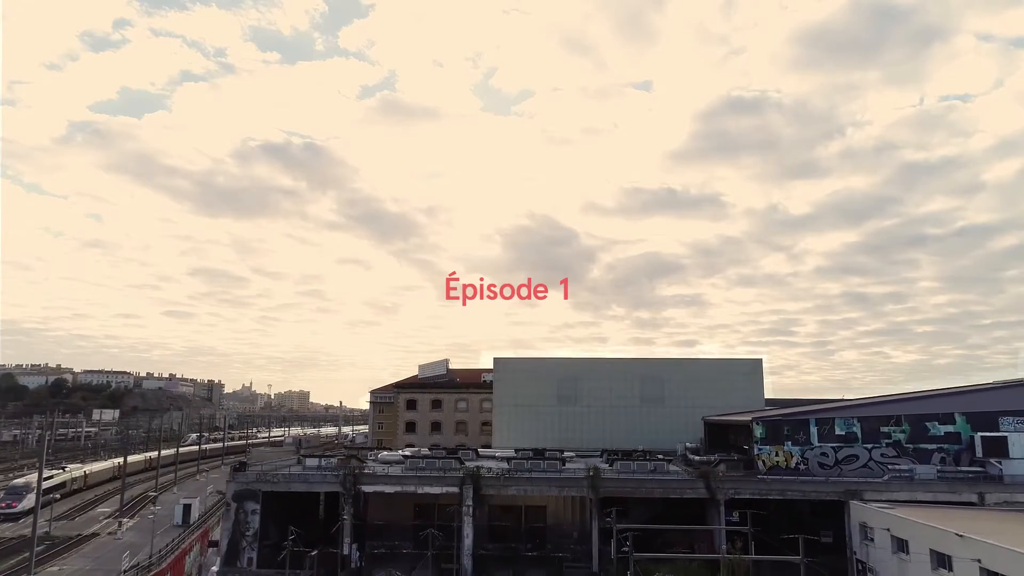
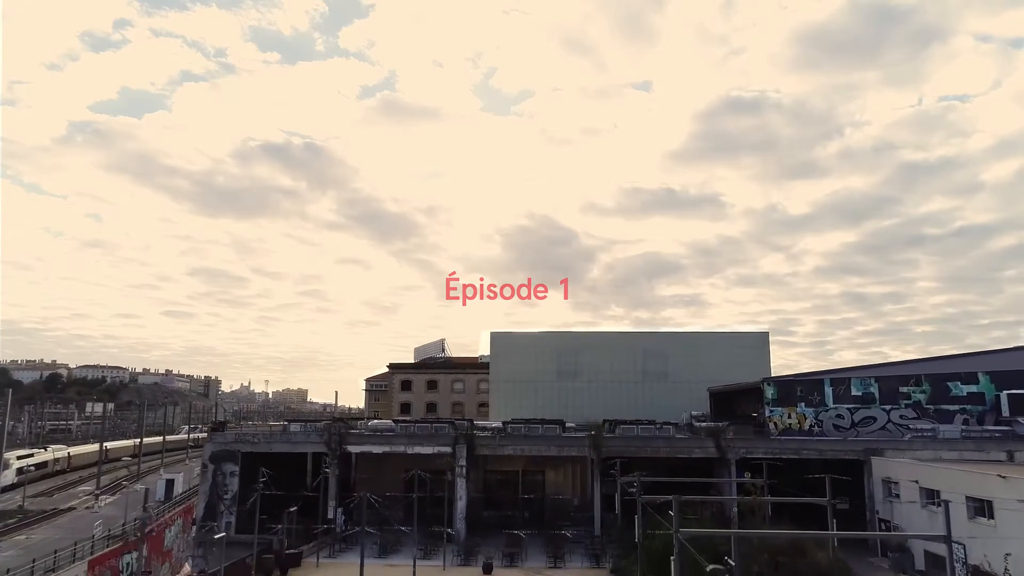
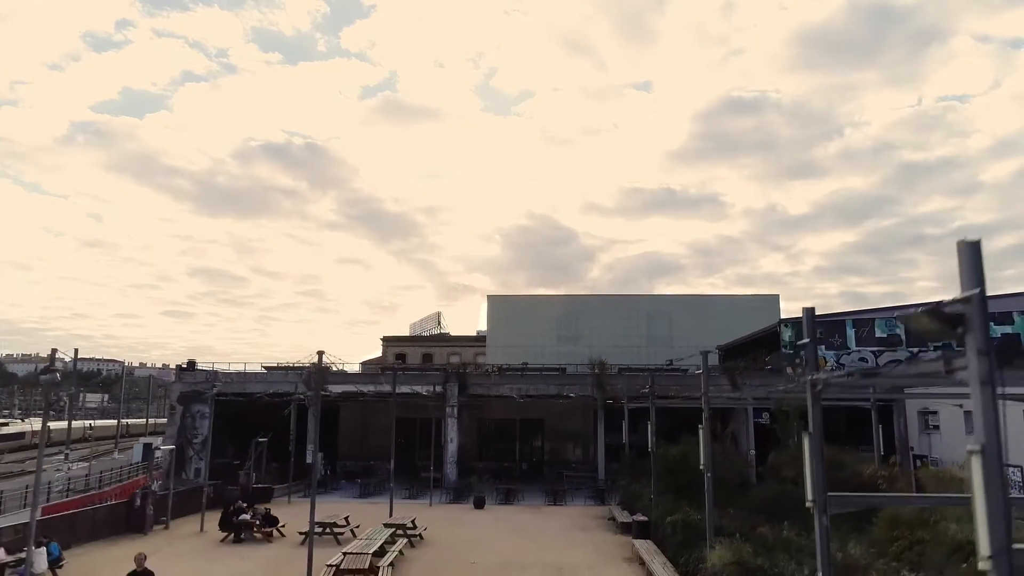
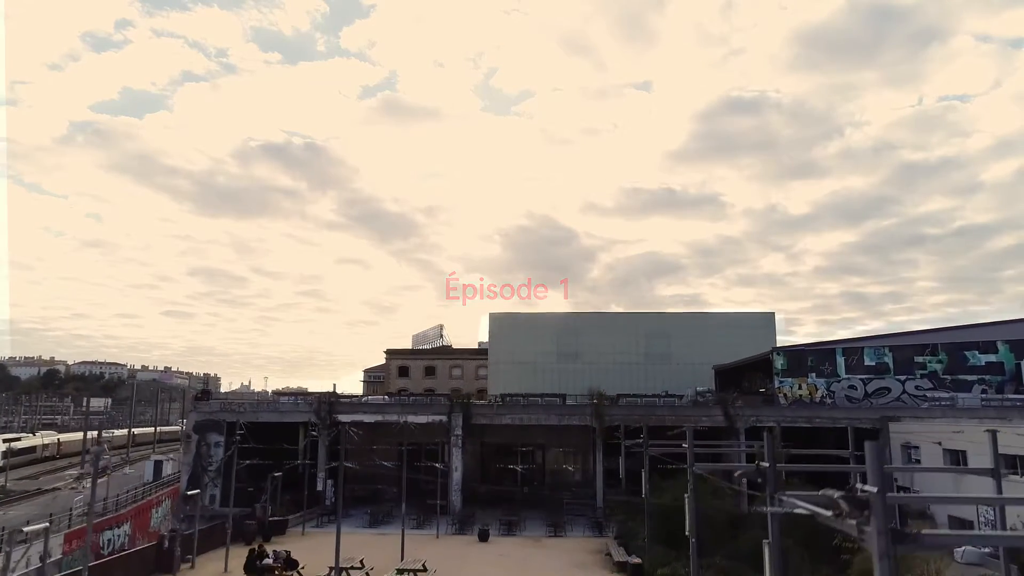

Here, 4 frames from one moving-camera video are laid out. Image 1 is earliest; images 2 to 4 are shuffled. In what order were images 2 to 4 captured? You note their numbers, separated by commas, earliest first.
2, 4, 3
